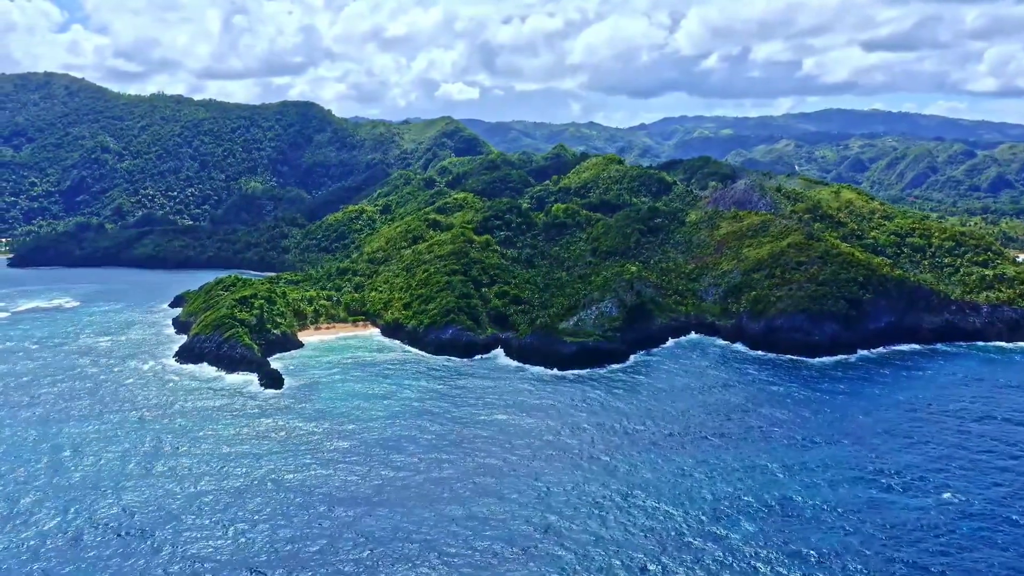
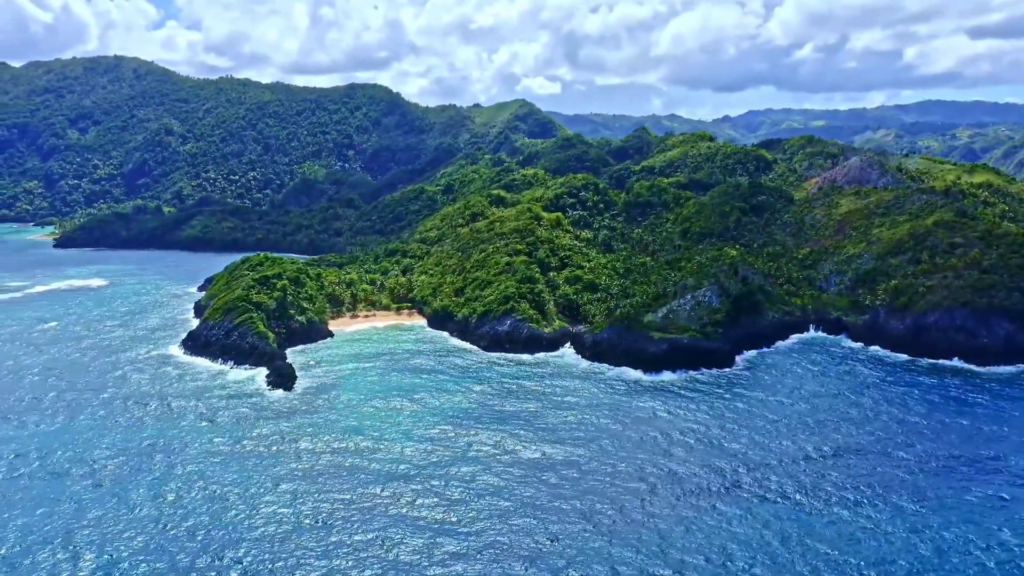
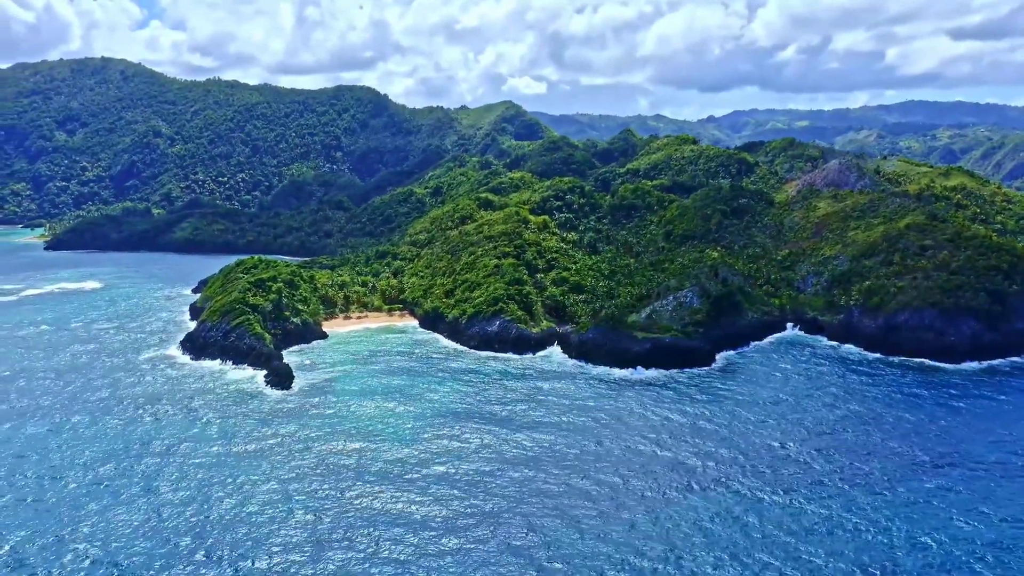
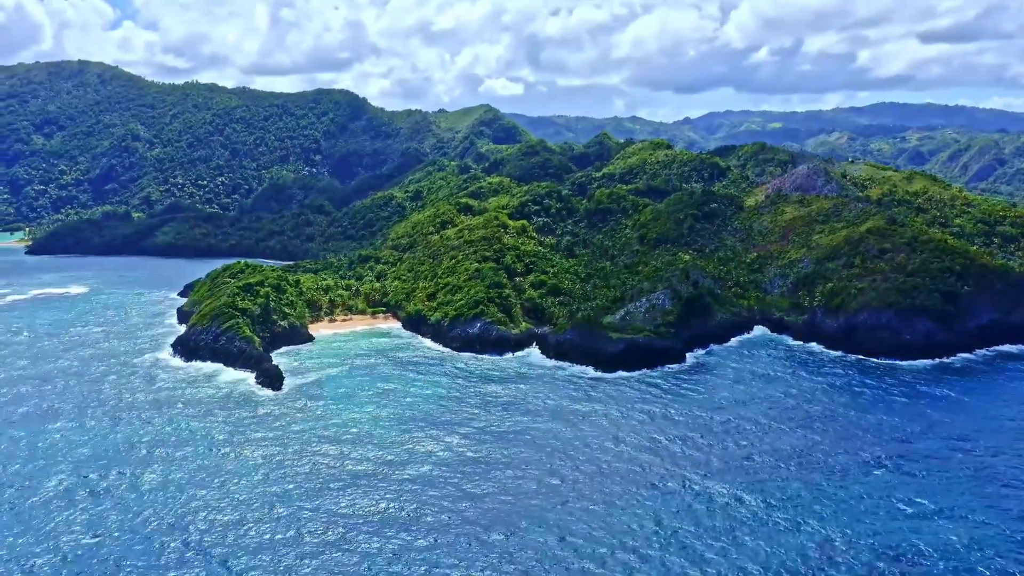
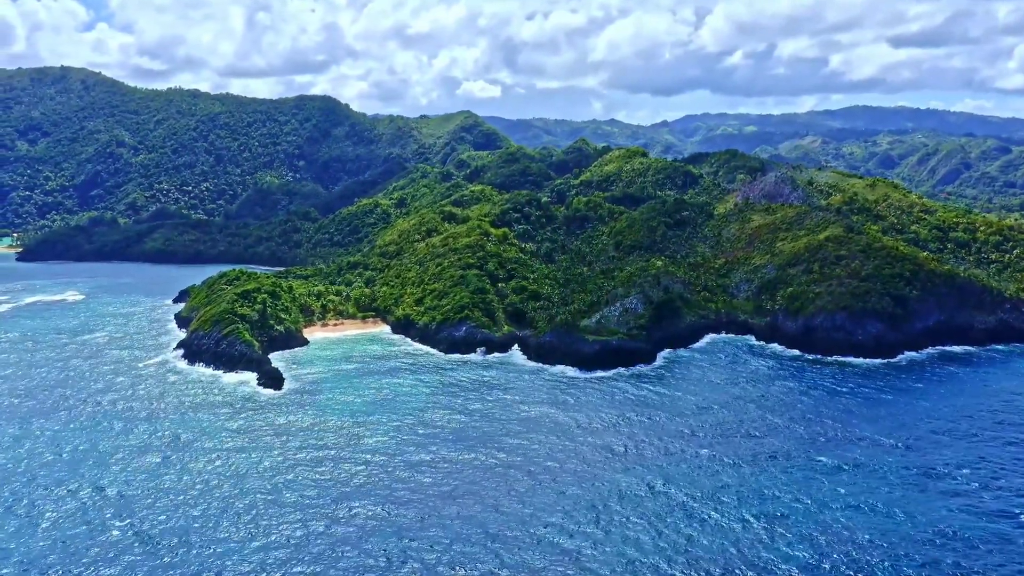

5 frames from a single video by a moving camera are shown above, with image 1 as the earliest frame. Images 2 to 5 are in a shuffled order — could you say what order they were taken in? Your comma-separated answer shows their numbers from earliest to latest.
5, 4, 3, 2
